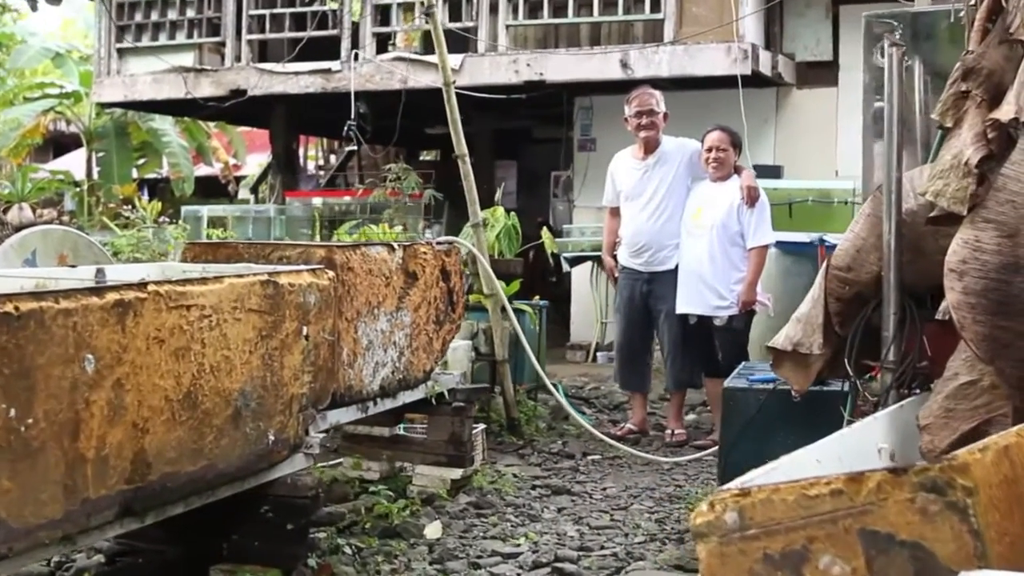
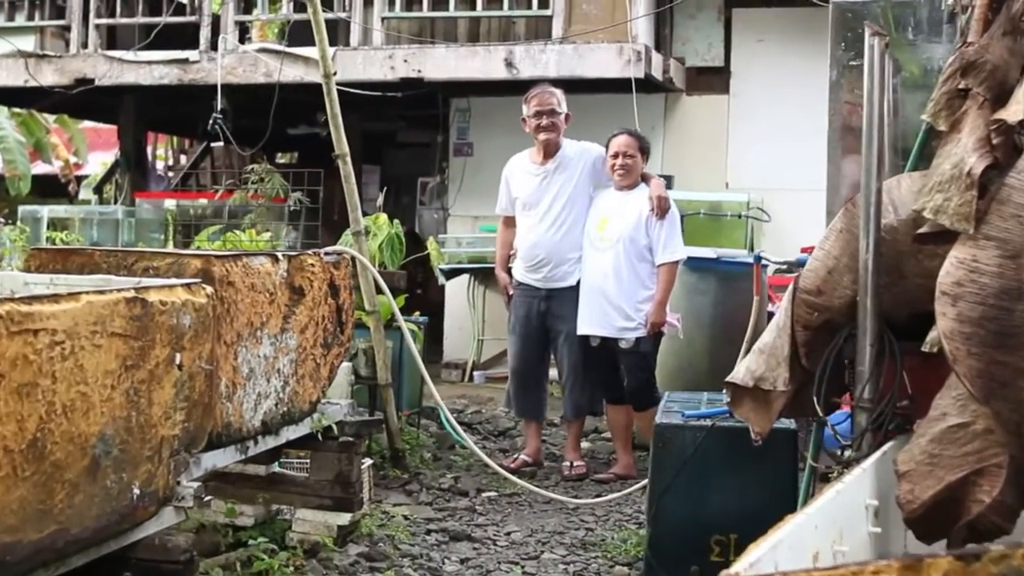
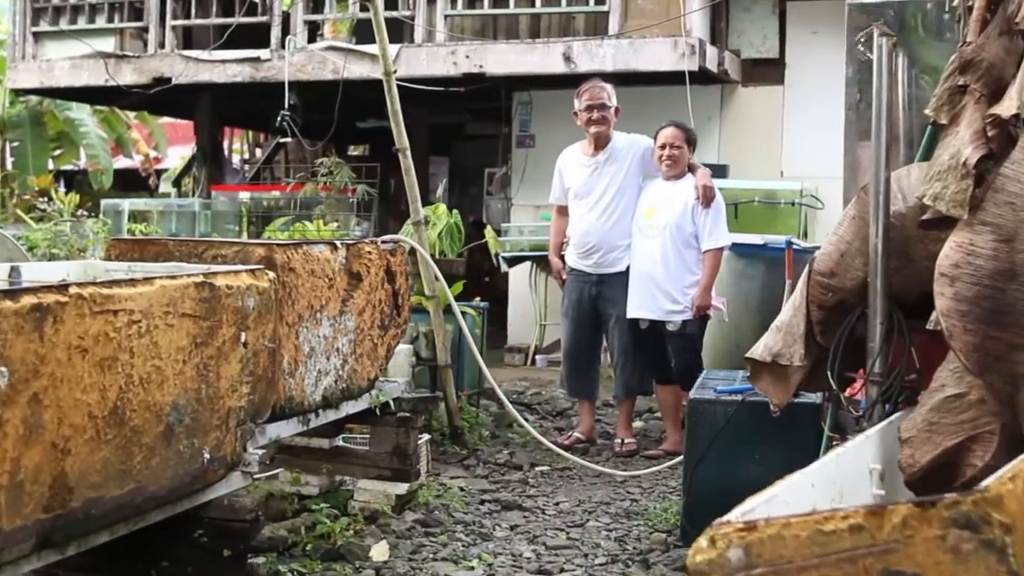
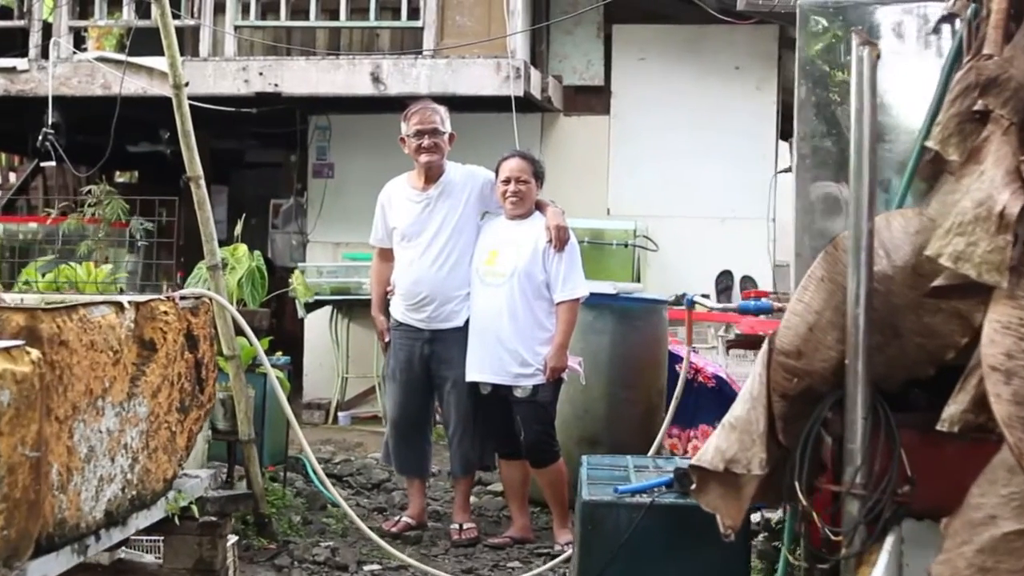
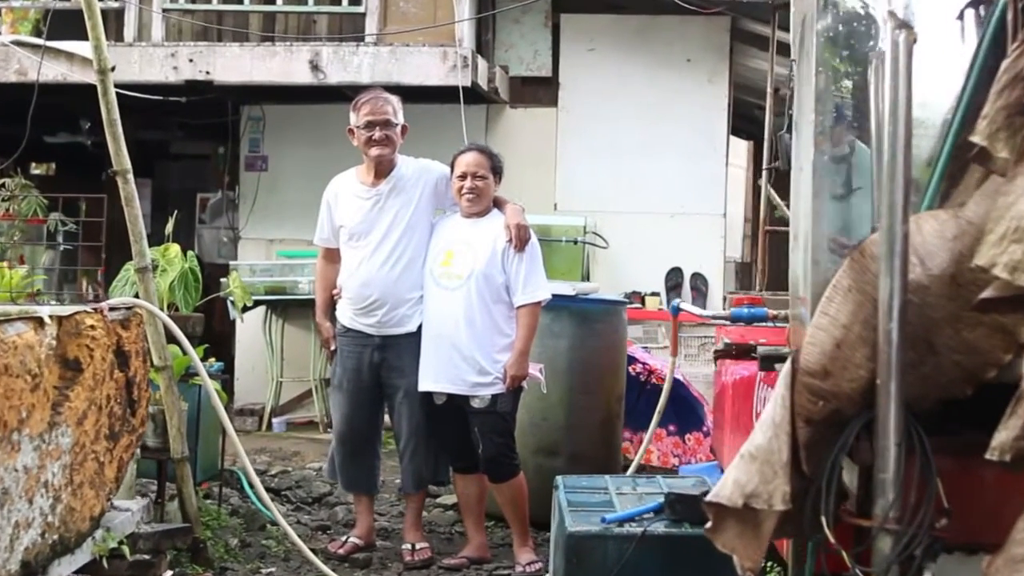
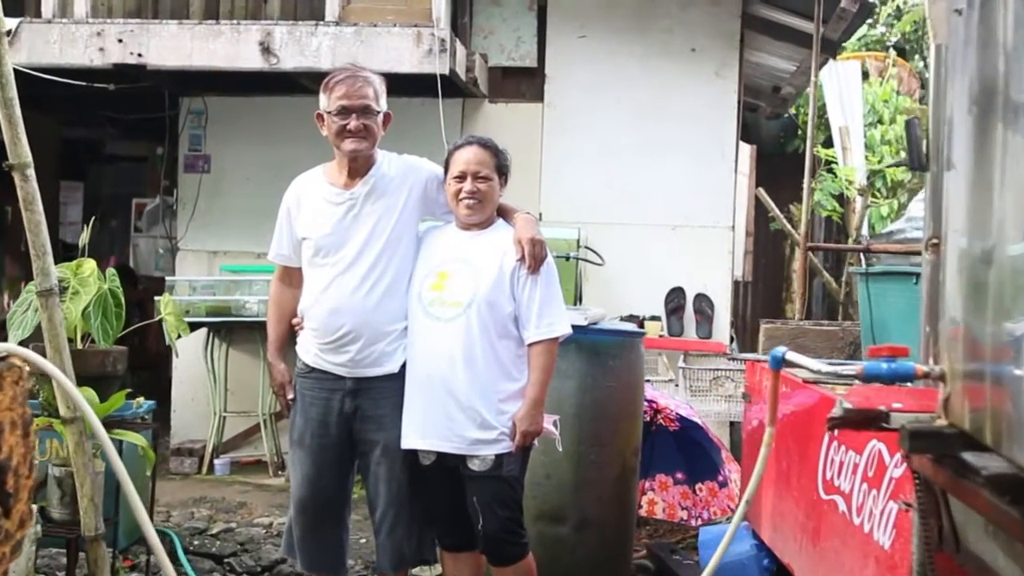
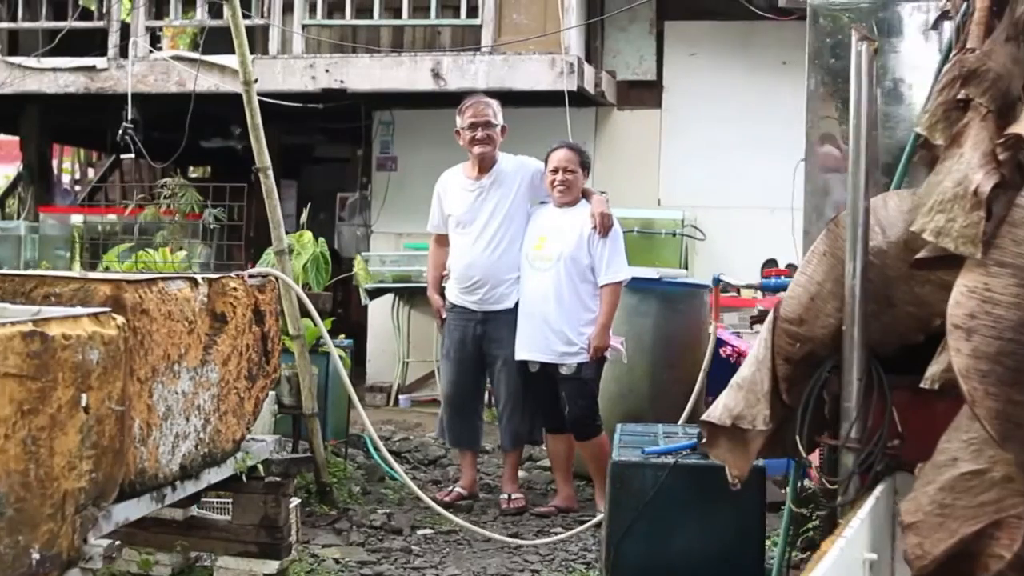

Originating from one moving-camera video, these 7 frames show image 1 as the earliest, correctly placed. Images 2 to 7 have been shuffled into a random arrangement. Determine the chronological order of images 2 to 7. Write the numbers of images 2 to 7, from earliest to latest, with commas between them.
3, 2, 7, 4, 5, 6
